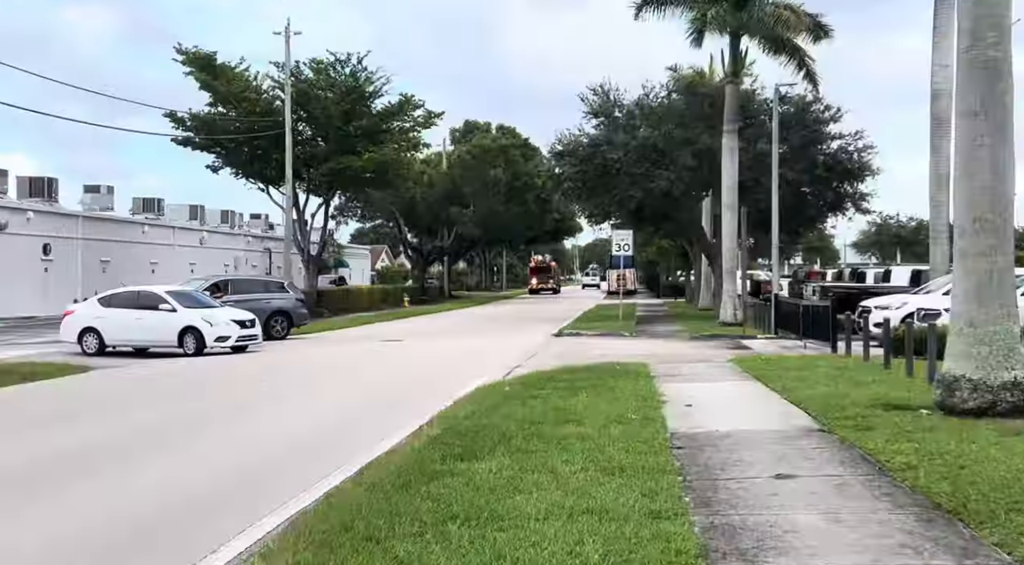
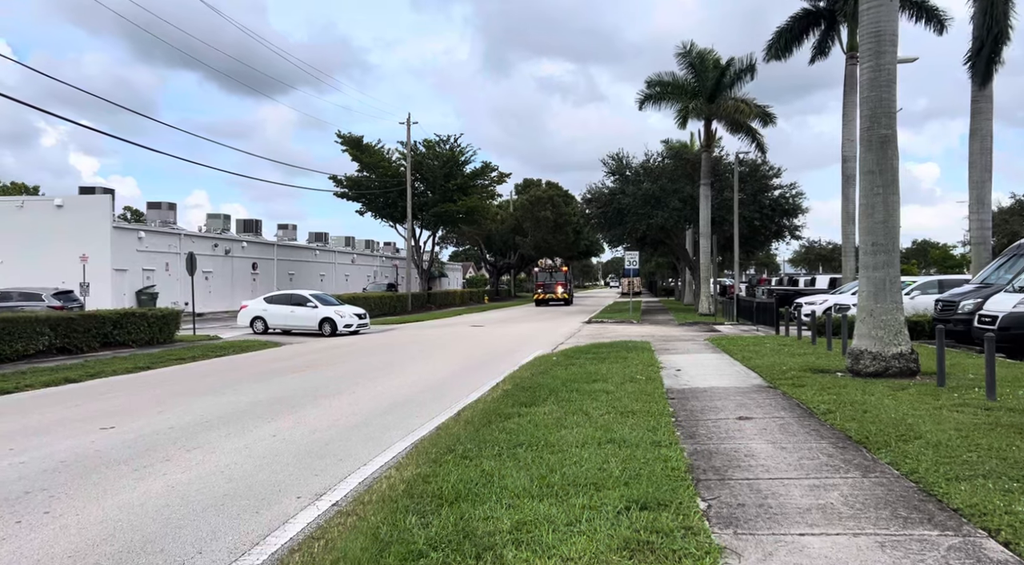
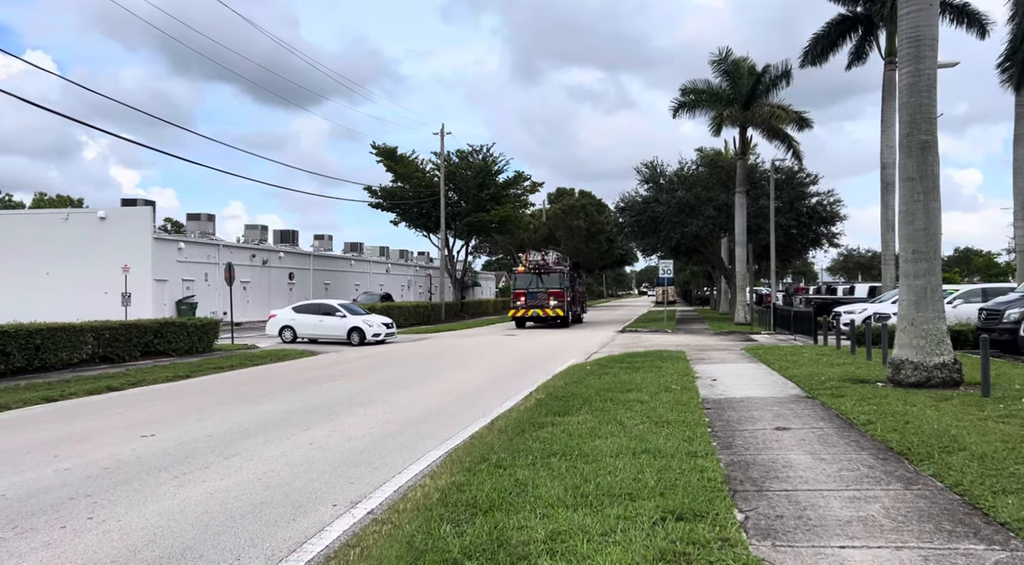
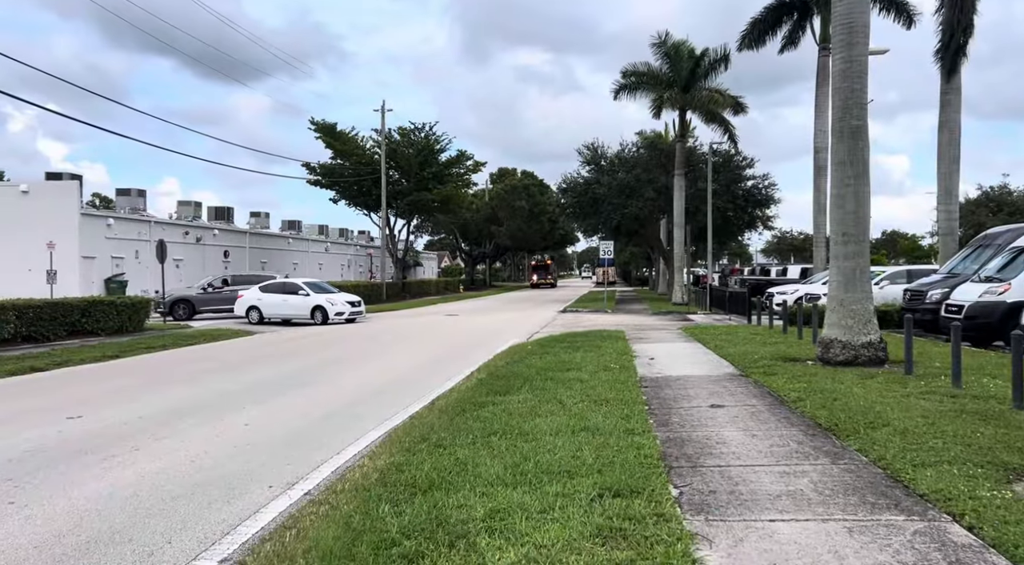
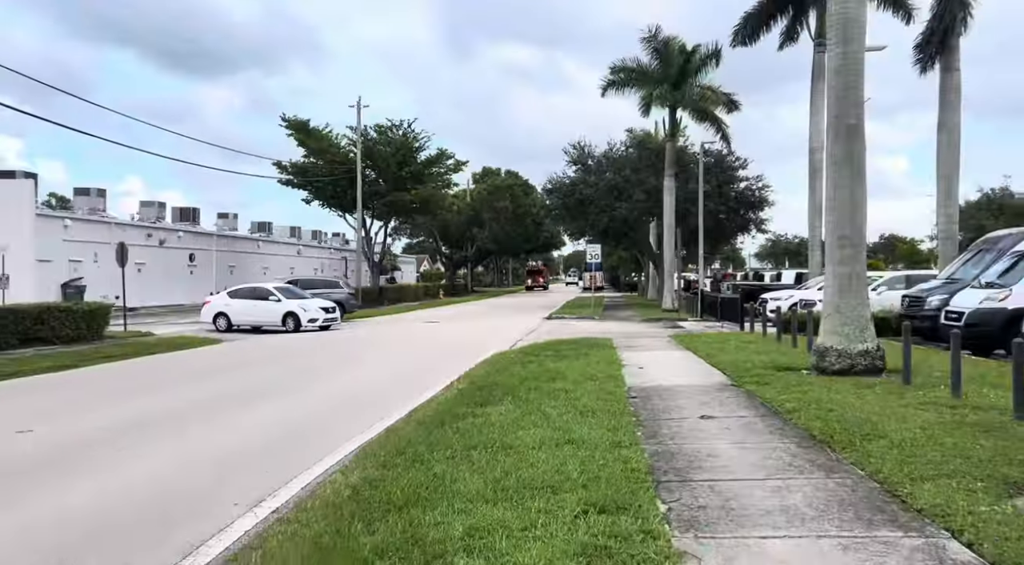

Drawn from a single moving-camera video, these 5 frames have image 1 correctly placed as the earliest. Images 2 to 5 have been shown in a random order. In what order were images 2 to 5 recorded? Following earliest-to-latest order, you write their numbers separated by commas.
5, 4, 2, 3
